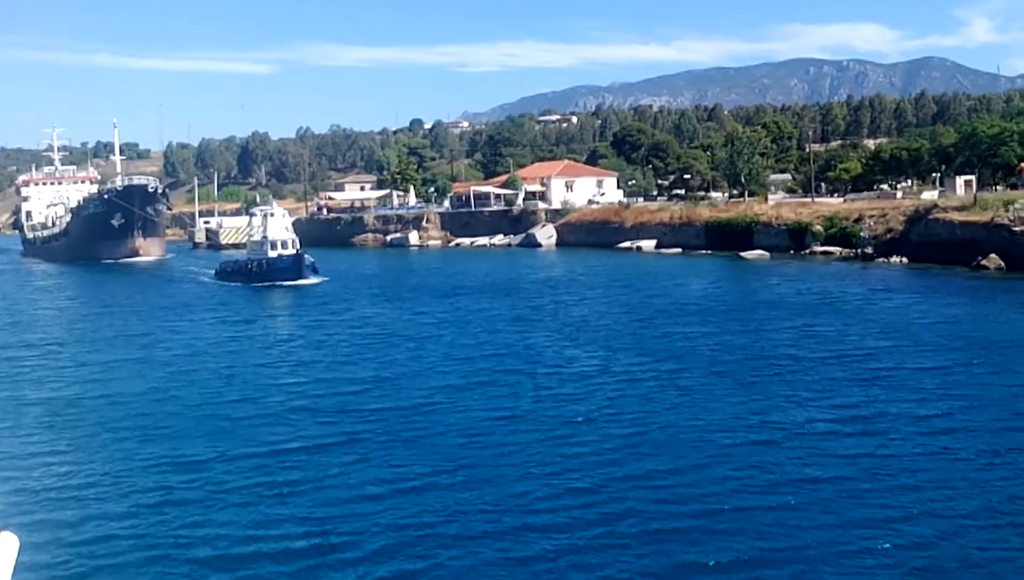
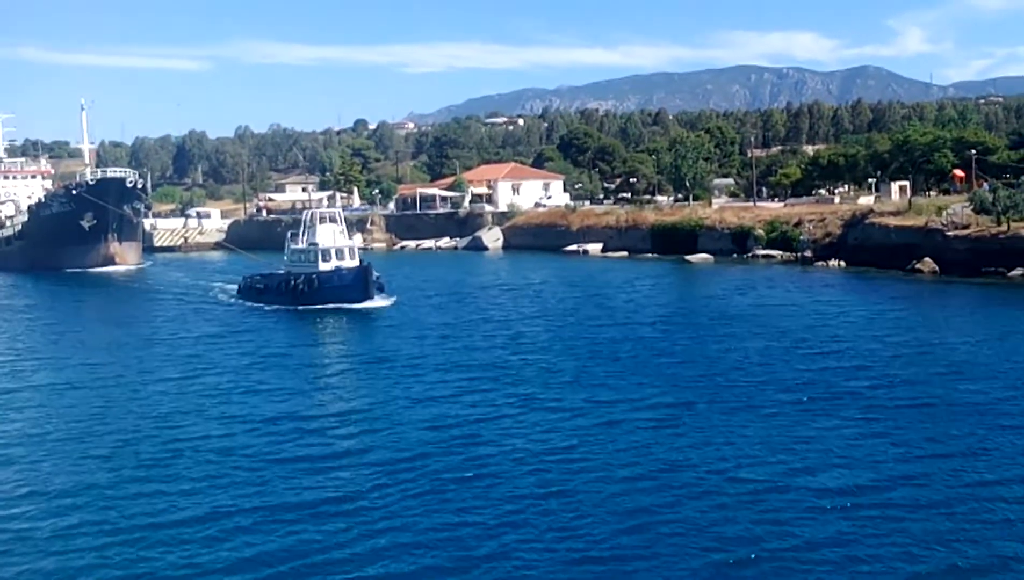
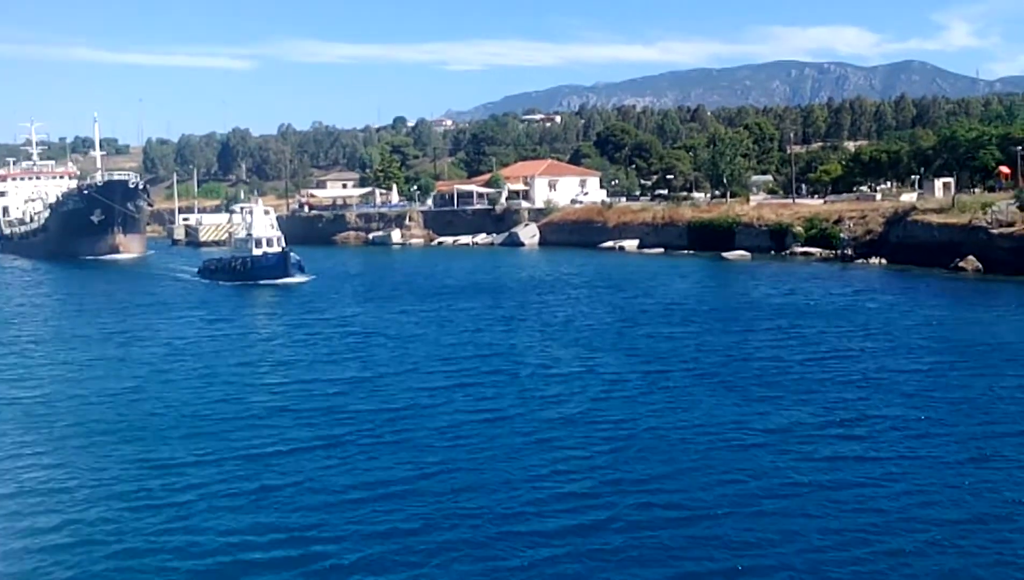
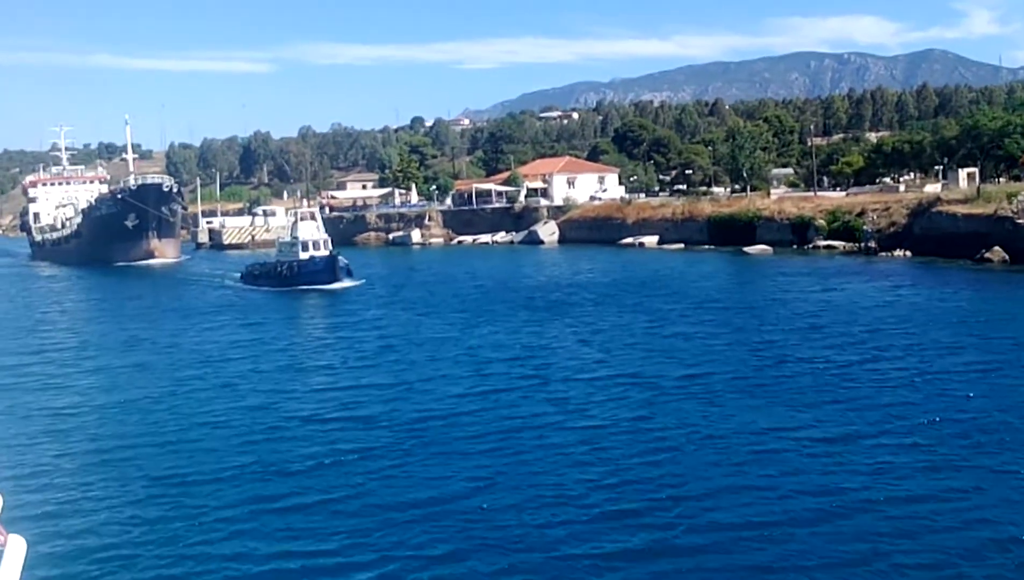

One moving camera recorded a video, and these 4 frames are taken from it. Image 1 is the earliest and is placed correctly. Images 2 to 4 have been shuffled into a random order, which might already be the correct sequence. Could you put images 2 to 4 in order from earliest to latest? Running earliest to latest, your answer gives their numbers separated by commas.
3, 4, 2
